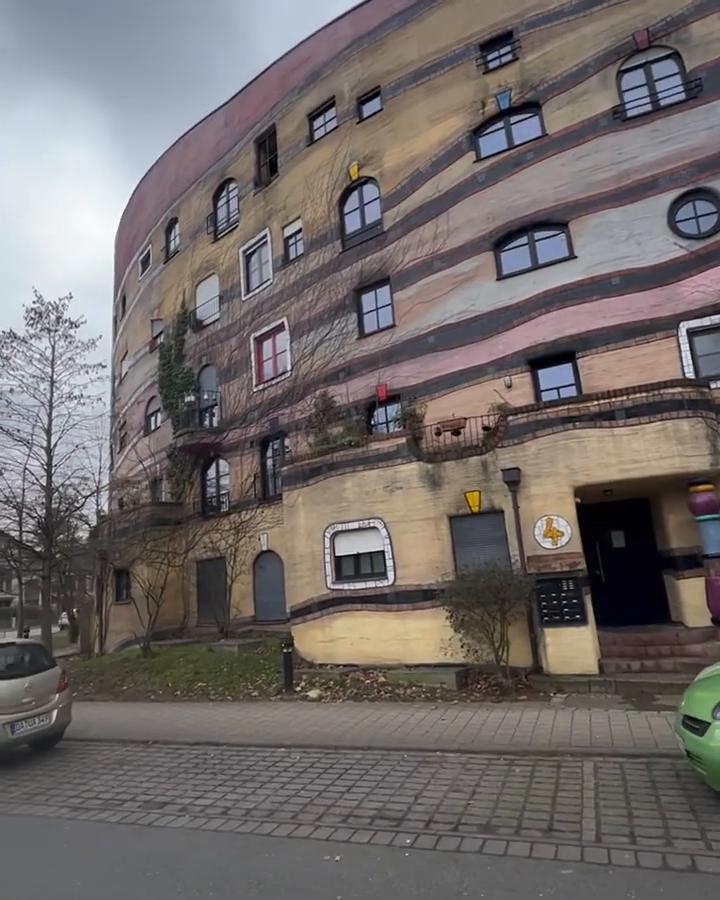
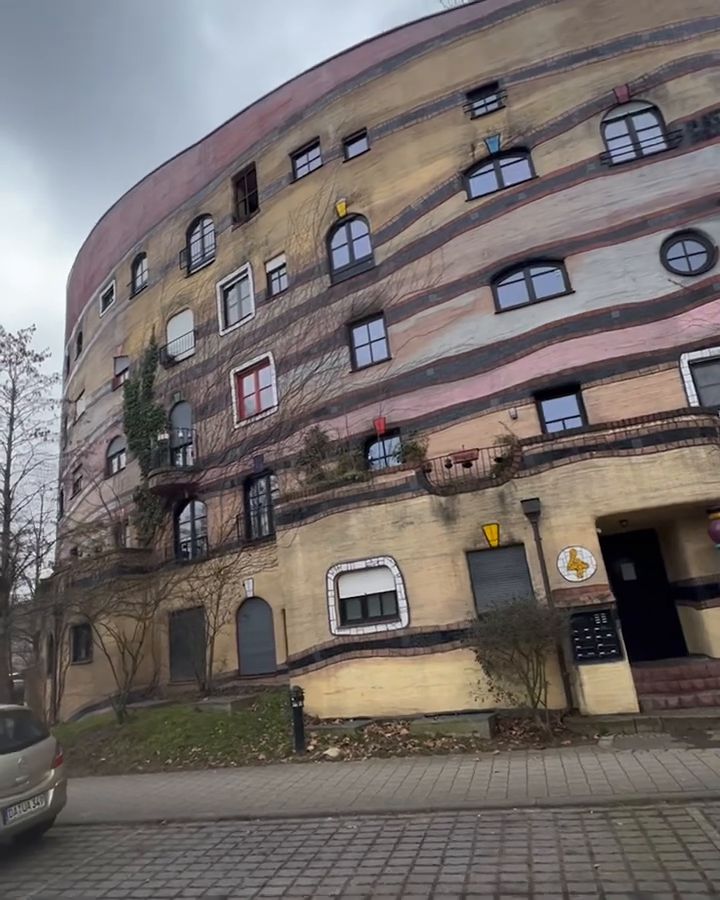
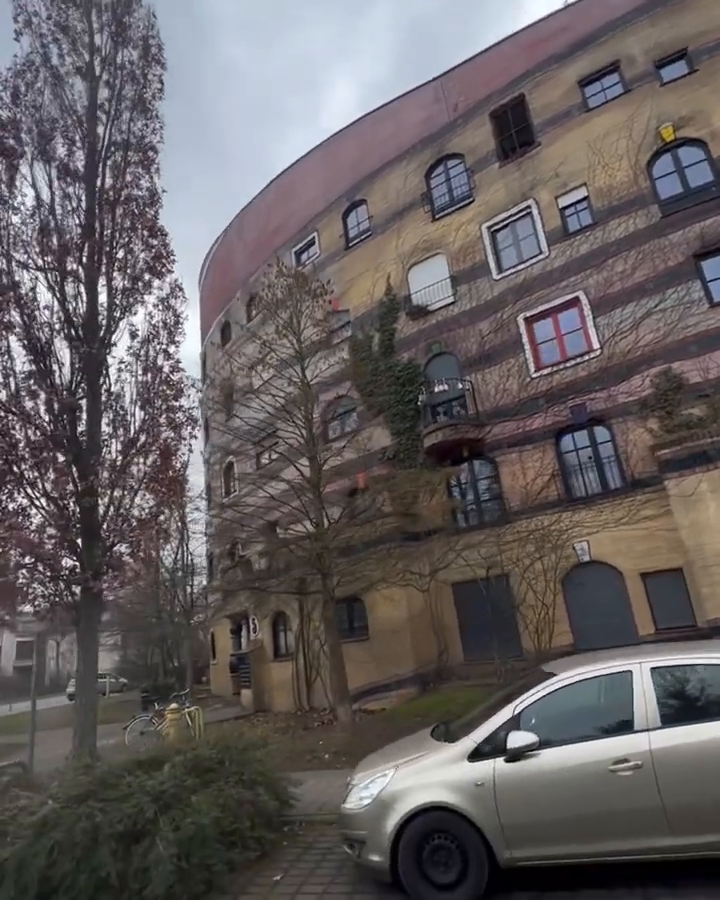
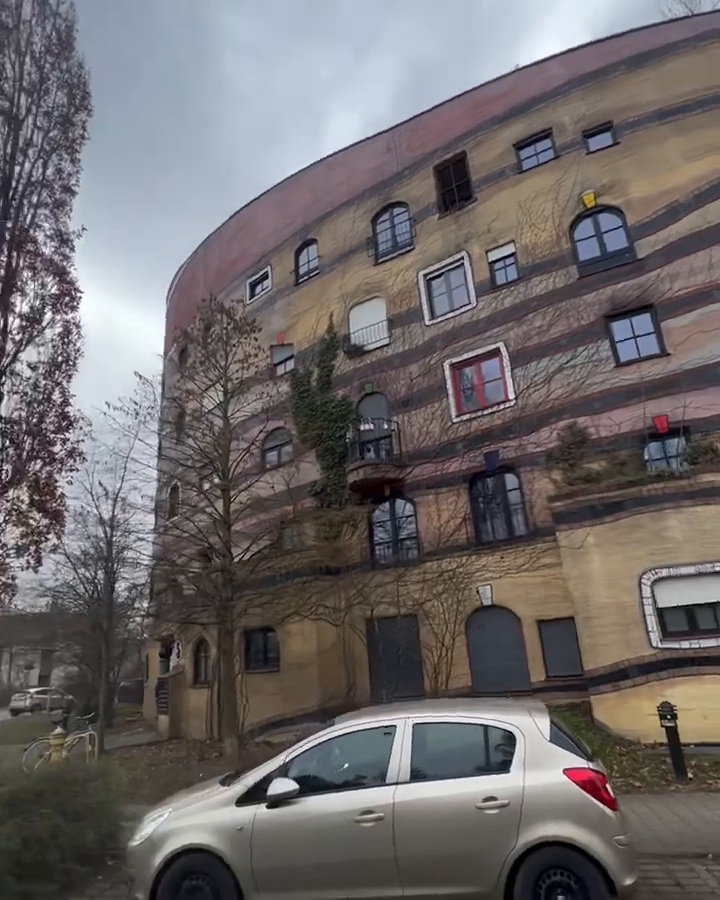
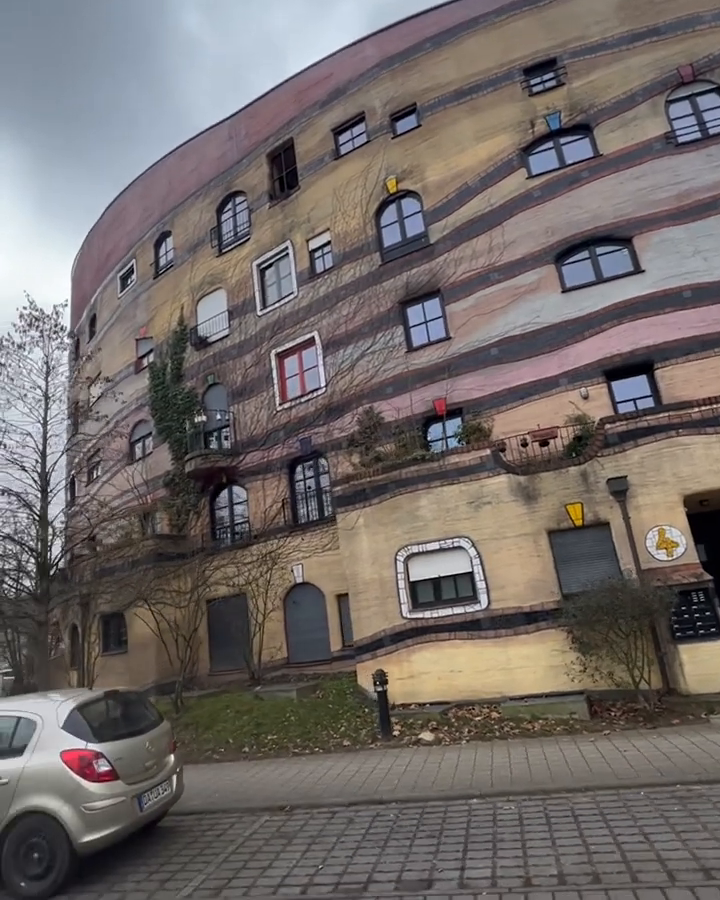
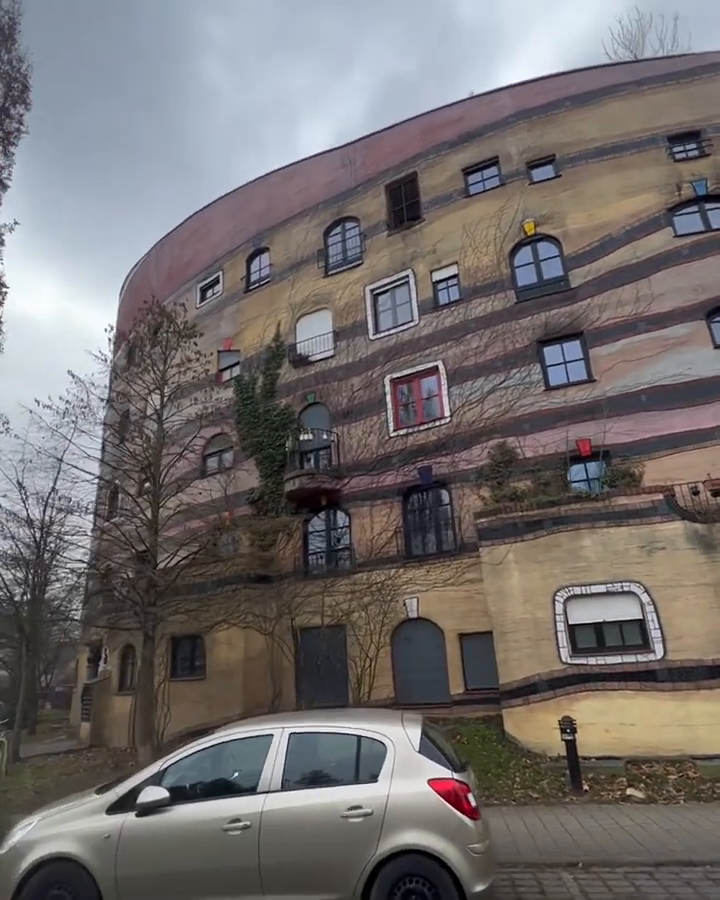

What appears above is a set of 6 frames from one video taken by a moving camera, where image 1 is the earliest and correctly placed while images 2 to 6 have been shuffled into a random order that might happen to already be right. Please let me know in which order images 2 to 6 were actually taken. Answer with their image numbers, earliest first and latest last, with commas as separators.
2, 5, 6, 4, 3
